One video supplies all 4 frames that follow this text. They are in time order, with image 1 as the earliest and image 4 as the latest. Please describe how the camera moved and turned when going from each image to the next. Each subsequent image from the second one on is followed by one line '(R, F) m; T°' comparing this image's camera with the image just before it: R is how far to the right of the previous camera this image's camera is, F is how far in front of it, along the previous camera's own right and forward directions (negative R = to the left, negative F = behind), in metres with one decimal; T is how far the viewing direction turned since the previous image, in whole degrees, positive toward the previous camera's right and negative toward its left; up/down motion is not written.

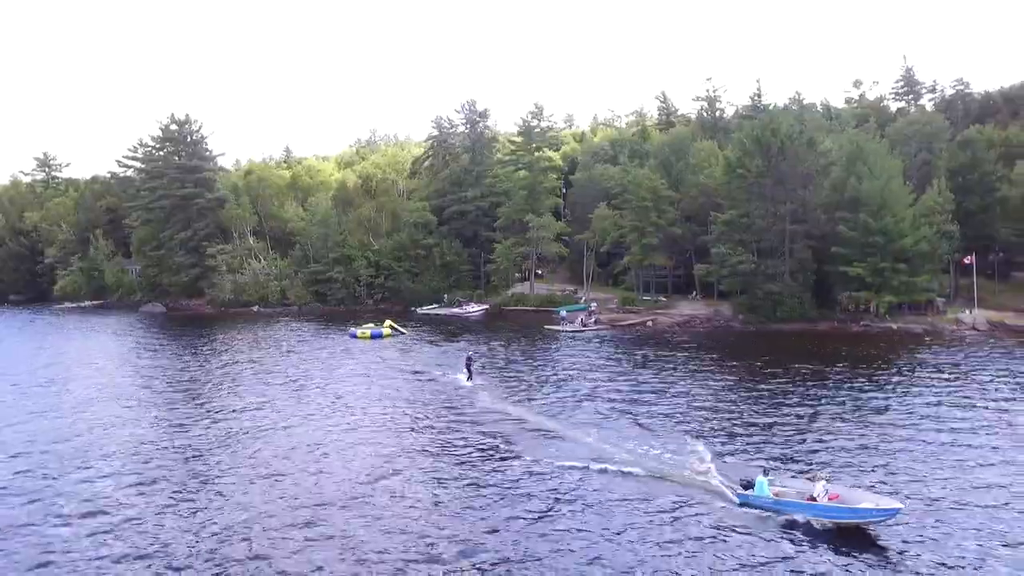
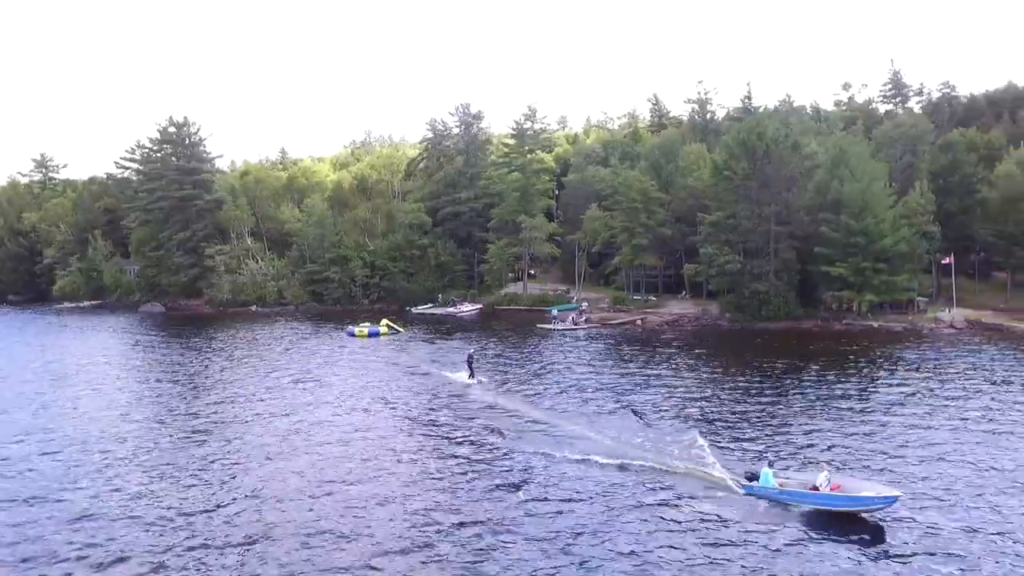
(+0.2, -1.3) m; 0°
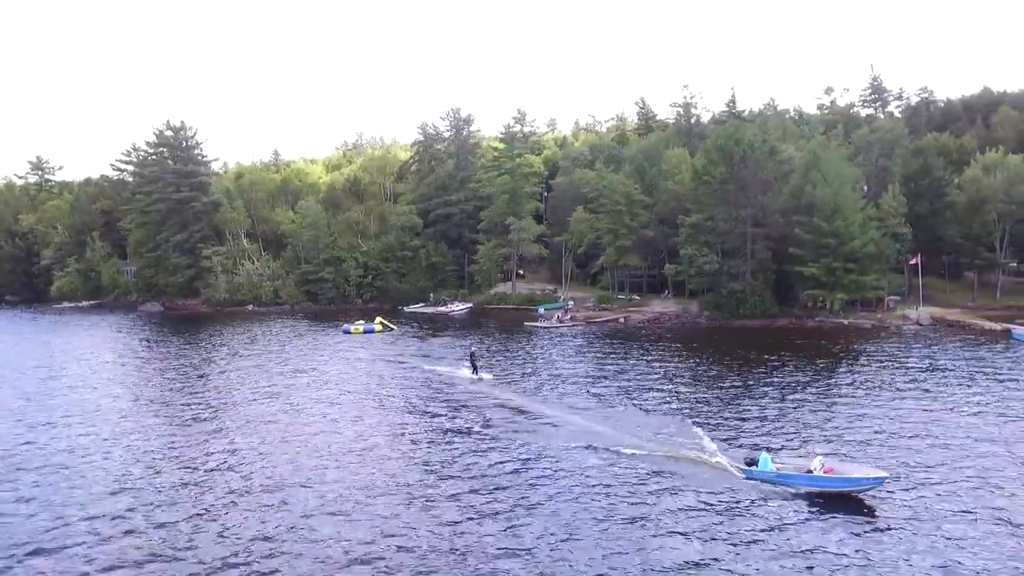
(+0.2, -2.2) m; +1°
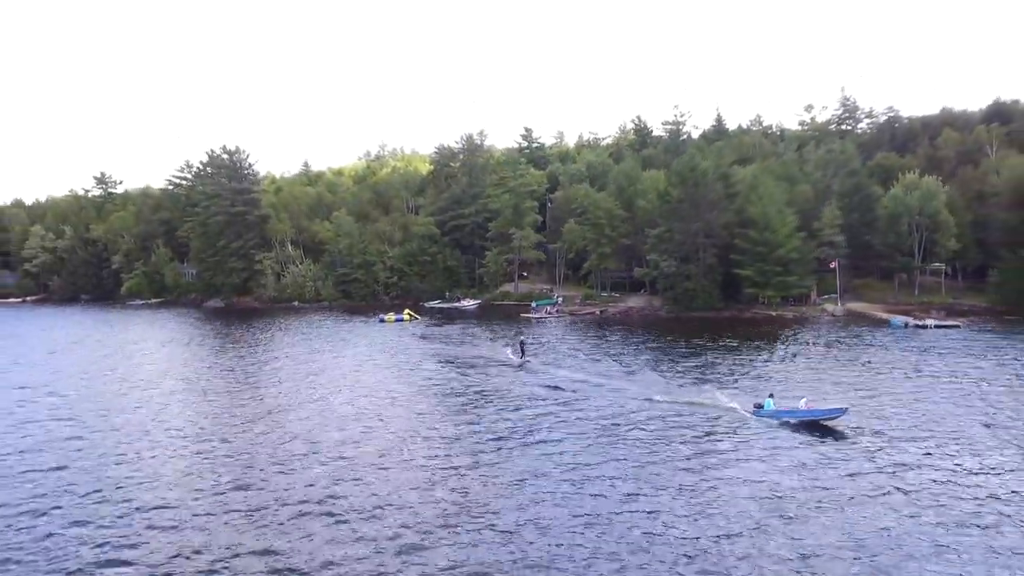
(+1.7, -13.1) m; -1°
